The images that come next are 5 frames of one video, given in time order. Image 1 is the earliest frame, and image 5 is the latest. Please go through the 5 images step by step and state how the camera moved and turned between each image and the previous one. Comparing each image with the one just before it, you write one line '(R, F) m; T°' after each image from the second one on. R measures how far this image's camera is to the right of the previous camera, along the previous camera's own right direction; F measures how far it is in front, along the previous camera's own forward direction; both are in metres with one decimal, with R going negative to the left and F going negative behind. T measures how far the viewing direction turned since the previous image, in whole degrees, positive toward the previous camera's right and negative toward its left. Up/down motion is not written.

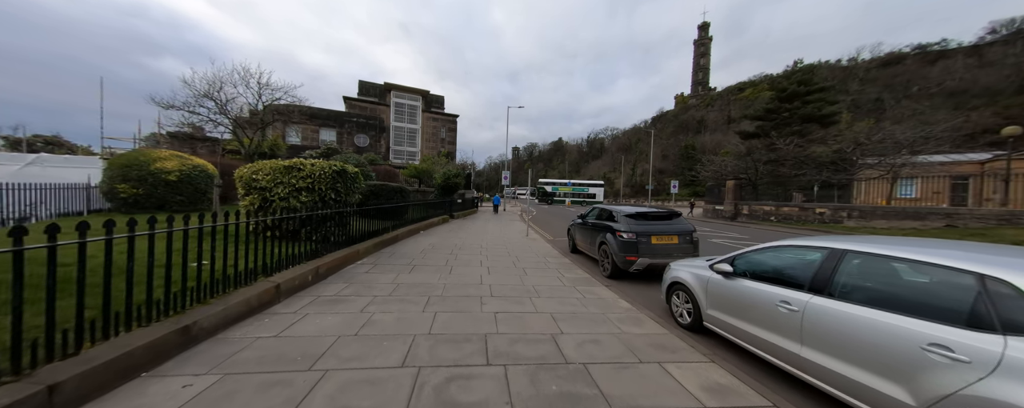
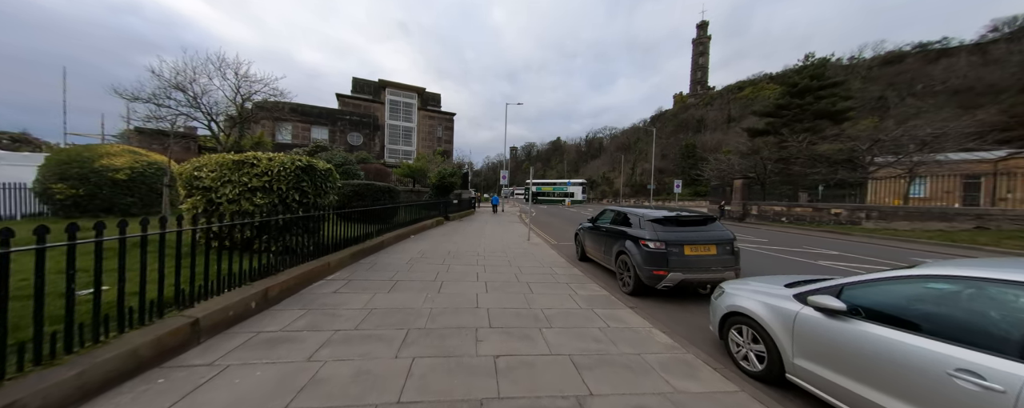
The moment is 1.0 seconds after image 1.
(-0.1, +1.1) m; 0°
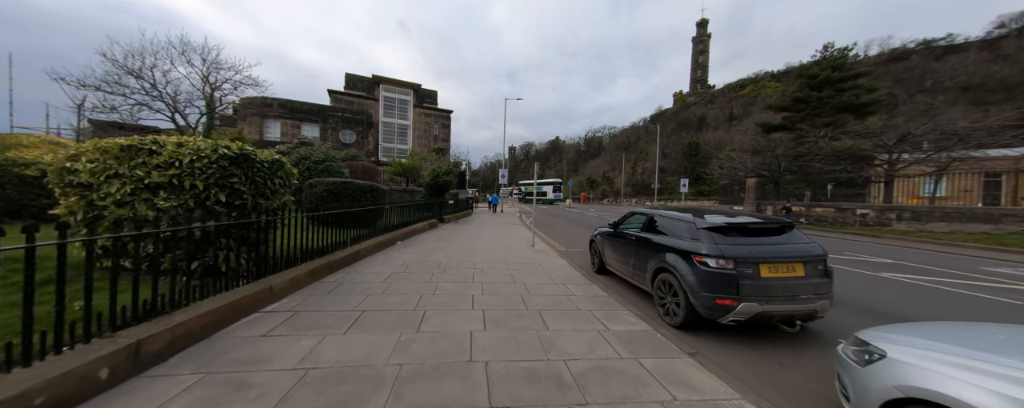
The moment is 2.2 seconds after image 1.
(-0.1, +1.4) m; 0°
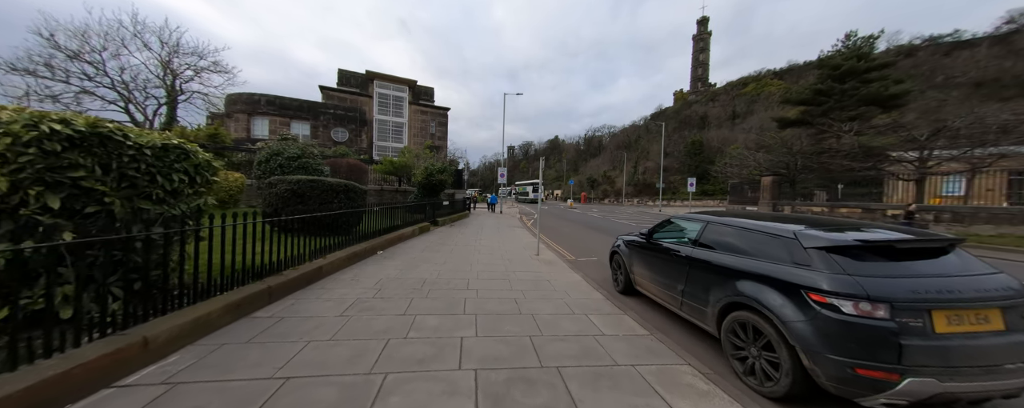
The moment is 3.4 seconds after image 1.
(-0.1, +1.4) m; 0°
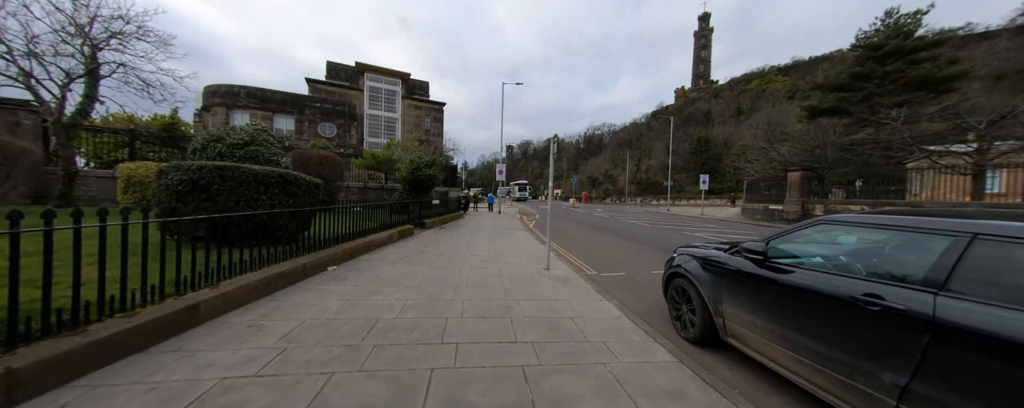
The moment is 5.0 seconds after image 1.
(-0.1, +2.1) m; 0°
